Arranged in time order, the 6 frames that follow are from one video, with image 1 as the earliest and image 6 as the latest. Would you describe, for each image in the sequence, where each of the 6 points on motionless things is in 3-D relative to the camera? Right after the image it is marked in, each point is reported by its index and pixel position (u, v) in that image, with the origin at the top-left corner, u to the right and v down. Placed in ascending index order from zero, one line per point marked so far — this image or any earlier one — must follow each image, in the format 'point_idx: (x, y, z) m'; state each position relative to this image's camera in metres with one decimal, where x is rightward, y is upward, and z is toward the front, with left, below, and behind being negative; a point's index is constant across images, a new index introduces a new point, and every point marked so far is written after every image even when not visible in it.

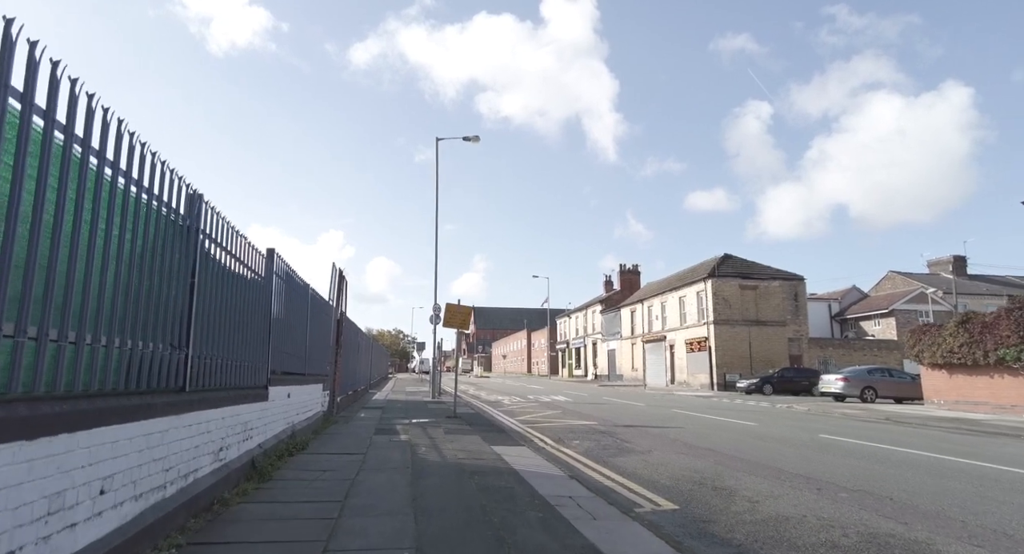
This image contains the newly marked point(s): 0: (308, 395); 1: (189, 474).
0: (-4.1, -2.3, +12.1) m
1: (-2.7, -1.7, +5.2) m
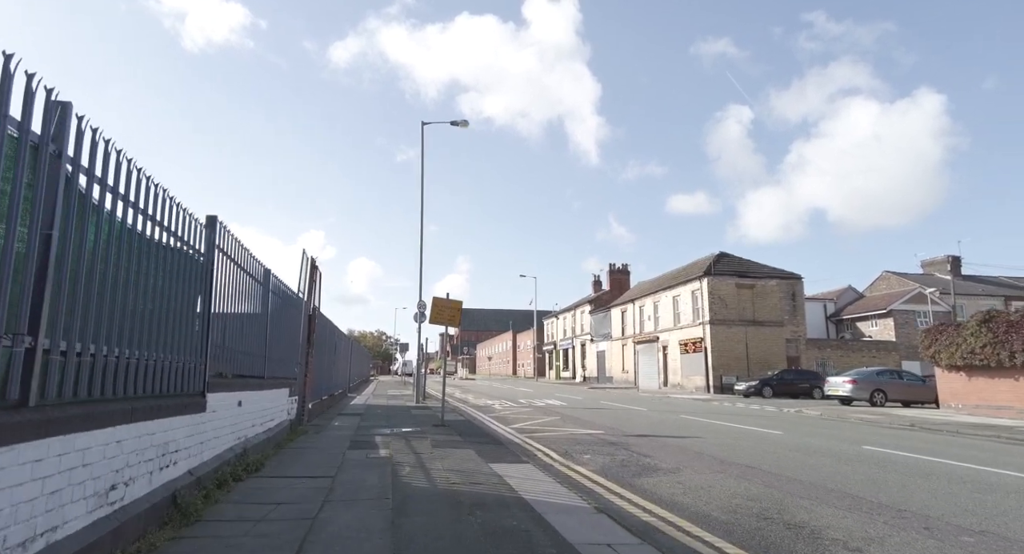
0: (-4.1, -2.1, +10.3) m
1: (-2.5, -1.4, +3.3) m
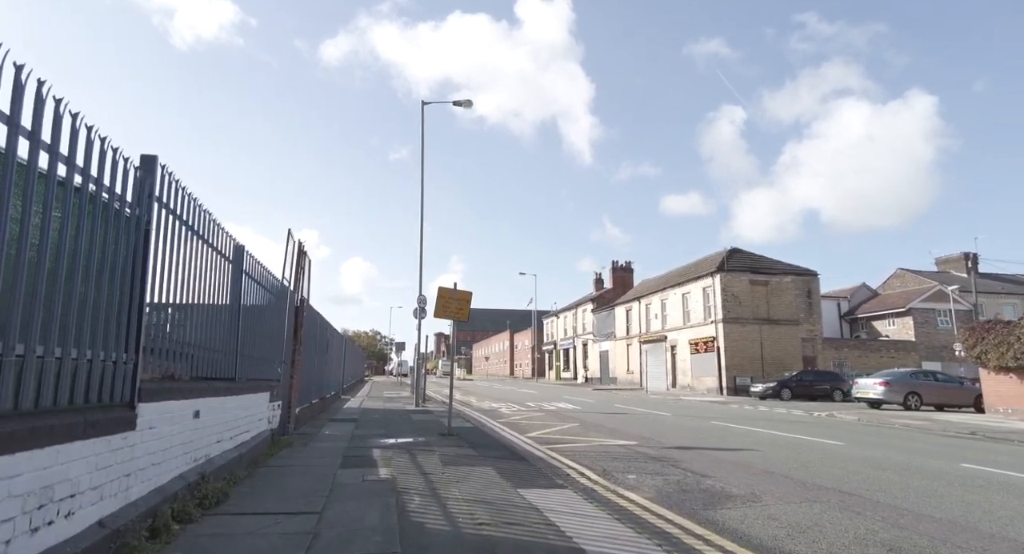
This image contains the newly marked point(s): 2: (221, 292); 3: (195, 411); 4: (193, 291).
0: (-3.7, -1.8, +8.4) m
1: (-2.1, -1.1, +1.4) m
2: (-3.7, -0.2, +7.9) m
3: (-3.2, -1.4, +6.2) m
4: (-3.4, -0.1, +6.5) m
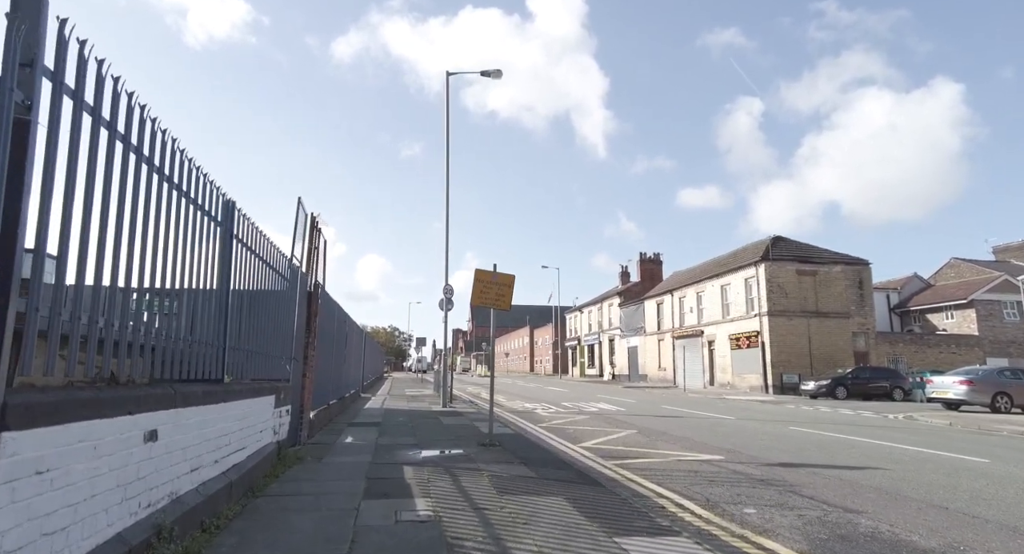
0: (-2.9, -1.5, +6.3) m
1: (-1.4, -0.8, -0.7) m
2: (-2.9, +0.1, +5.8) m
3: (-2.4, -1.0, +4.1) m
4: (-2.6, +0.2, +4.4) m
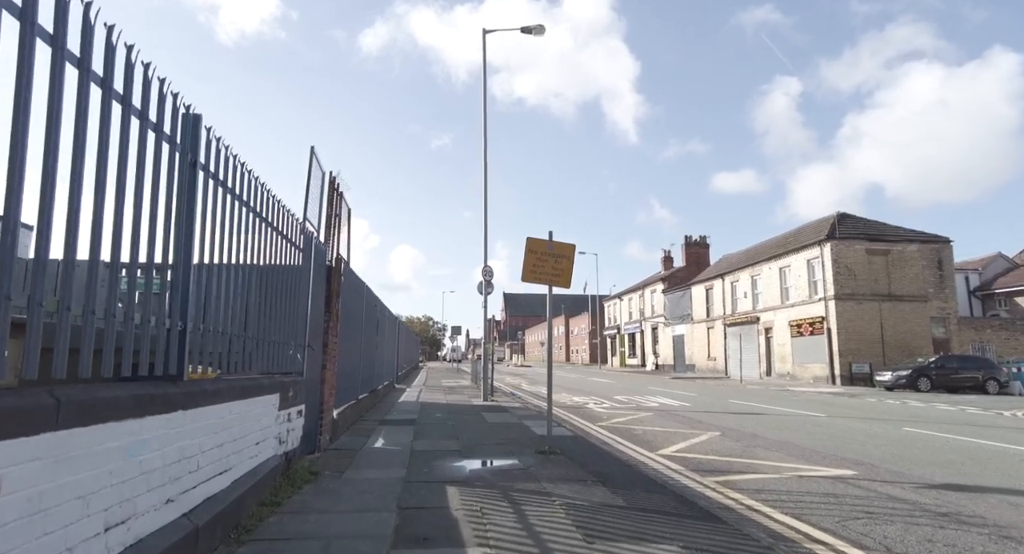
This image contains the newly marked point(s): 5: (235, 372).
0: (-2.2, -1.1, +4.4) m
1: (-1.1, -0.6, -2.7) m
2: (-2.3, +0.5, +3.8) m
3: (-1.9, -0.7, +2.1) m
4: (-2.1, +0.5, +2.4) m
5: (-2.5, -0.9, +5.6) m
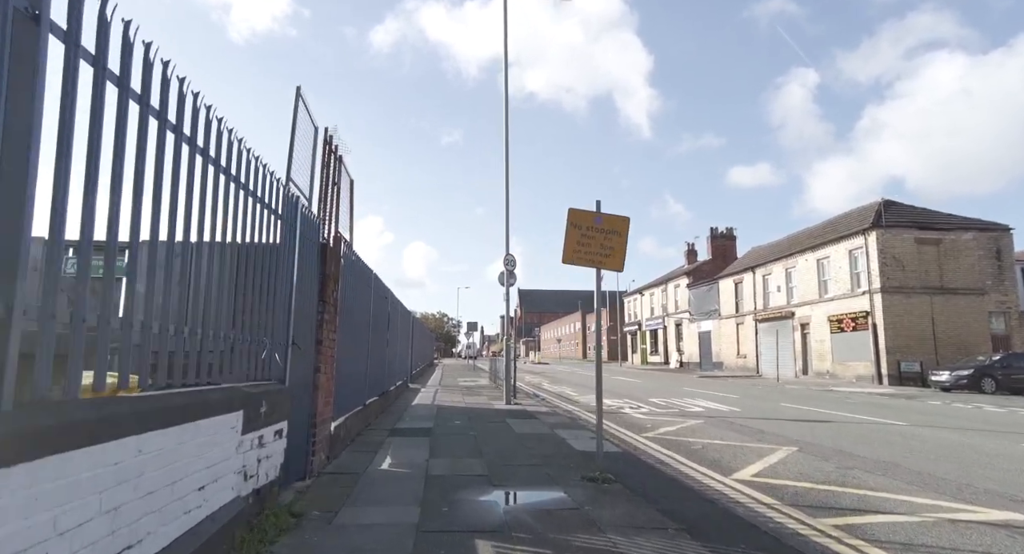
0: (-1.8, -0.9, +2.5) m
1: (-0.9, -0.4, -4.6) m
2: (-1.9, +0.7, +2.0) m
3: (-1.6, -0.5, +0.3) m
4: (-1.7, +0.7, +0.6) m
5: (-2.1, -0.7, +3.8) m
